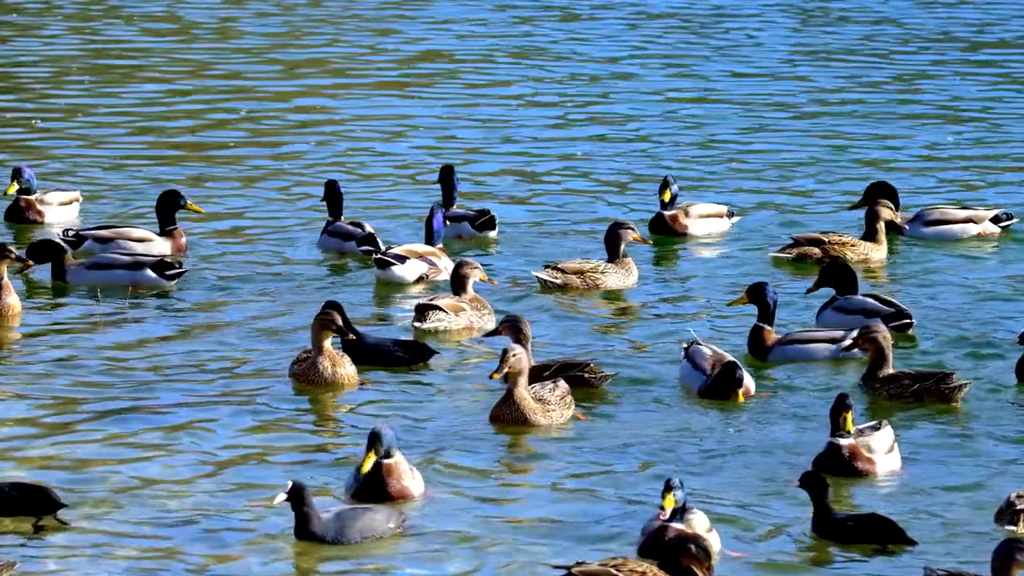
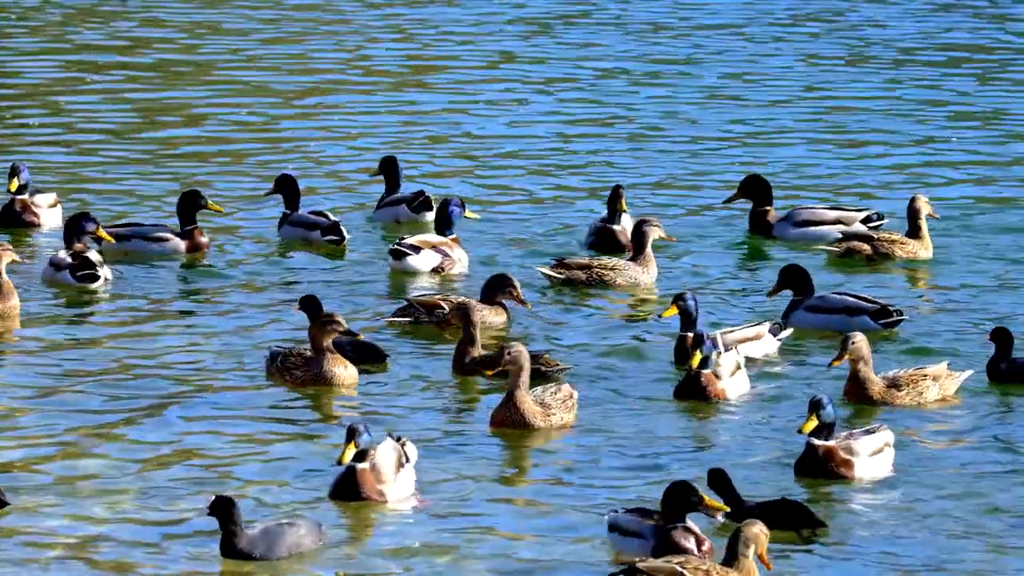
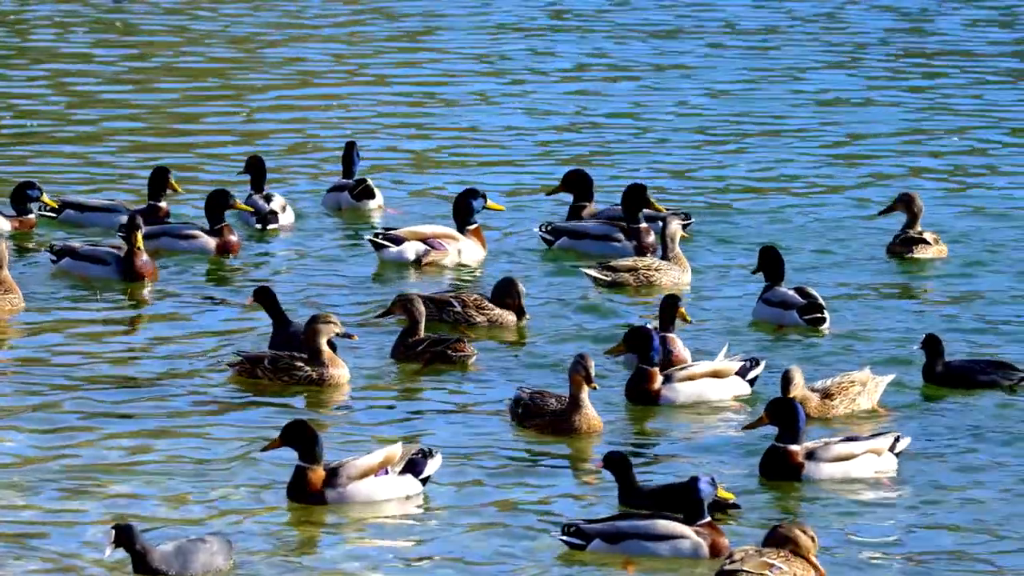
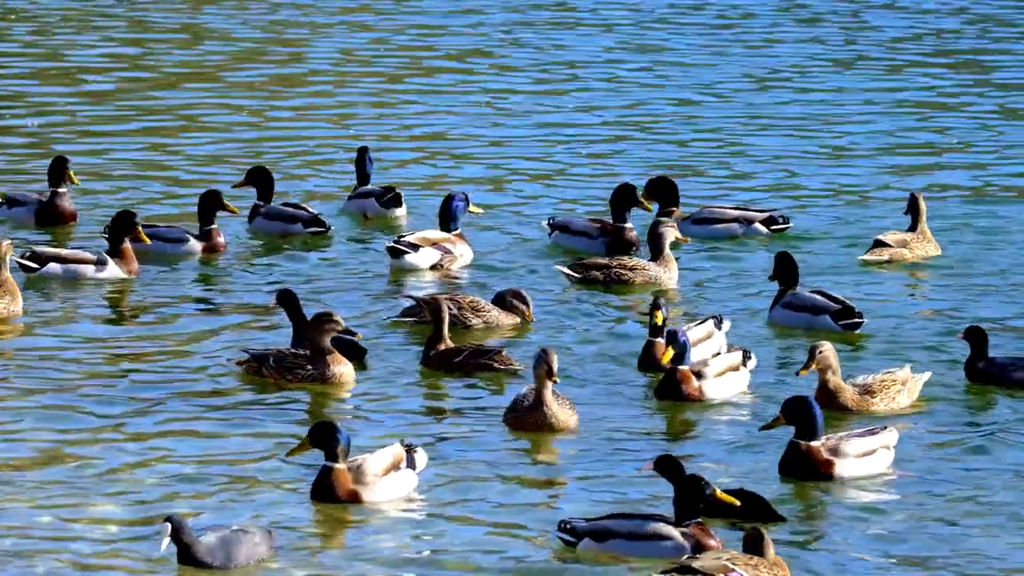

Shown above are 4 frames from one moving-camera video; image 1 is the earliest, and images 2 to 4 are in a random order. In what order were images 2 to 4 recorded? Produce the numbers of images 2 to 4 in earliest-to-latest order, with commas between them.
2, 4, 3
